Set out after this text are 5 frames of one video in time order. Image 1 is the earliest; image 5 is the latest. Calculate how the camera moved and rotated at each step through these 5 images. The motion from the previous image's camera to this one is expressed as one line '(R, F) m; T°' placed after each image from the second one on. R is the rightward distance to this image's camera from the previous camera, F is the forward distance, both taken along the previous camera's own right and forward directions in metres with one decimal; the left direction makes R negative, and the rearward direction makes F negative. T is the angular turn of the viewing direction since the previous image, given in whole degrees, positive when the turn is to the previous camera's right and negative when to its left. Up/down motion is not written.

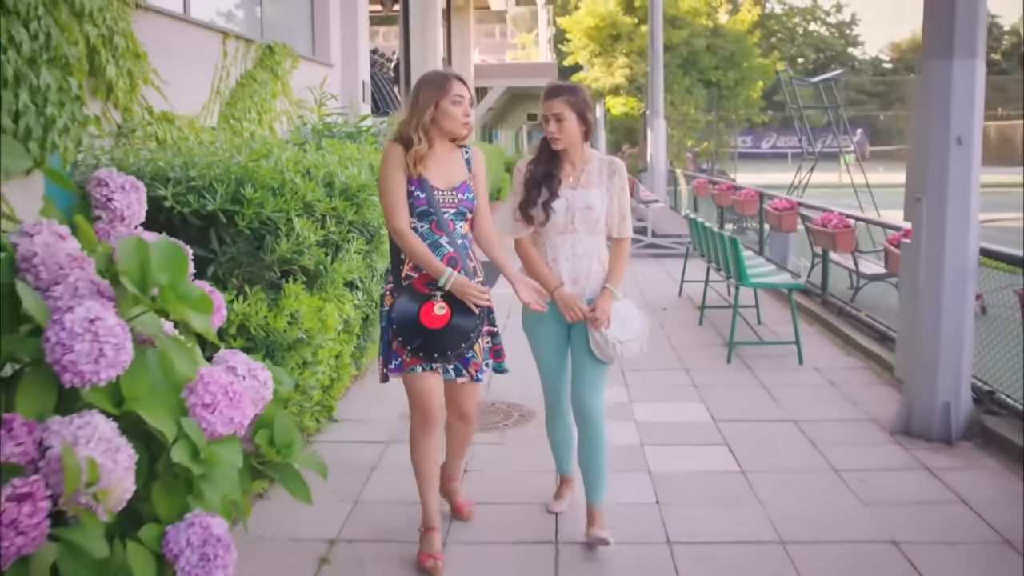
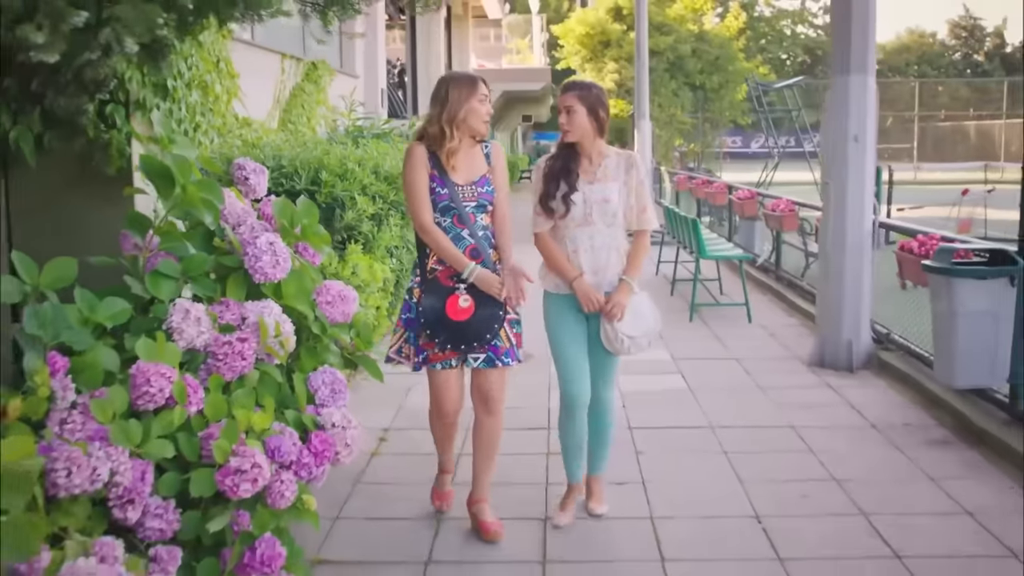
(0.0, -1.5) m; 0°
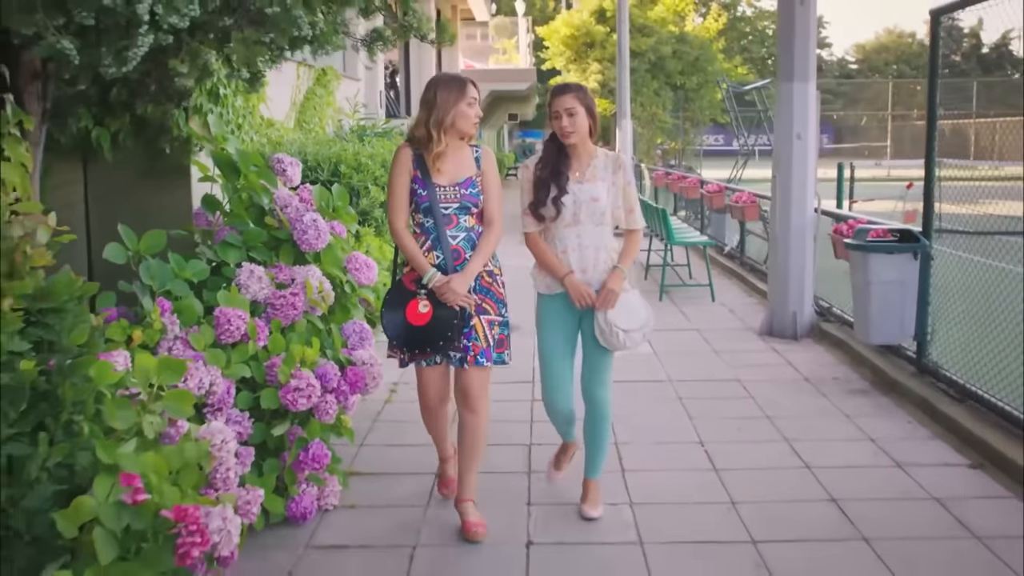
(0.0, -1.0) m; +1°
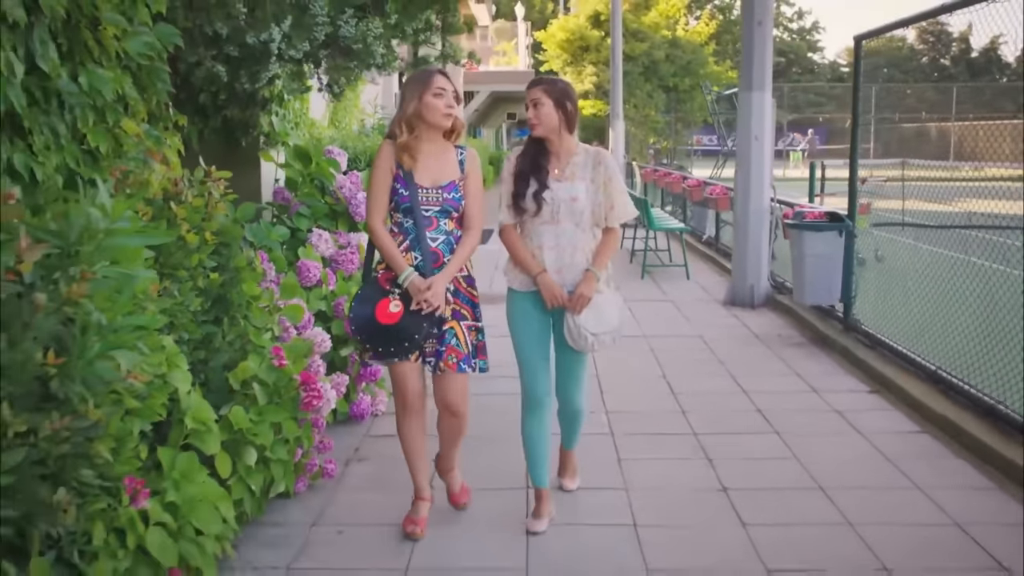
(0.0, -1.4) m; 0°
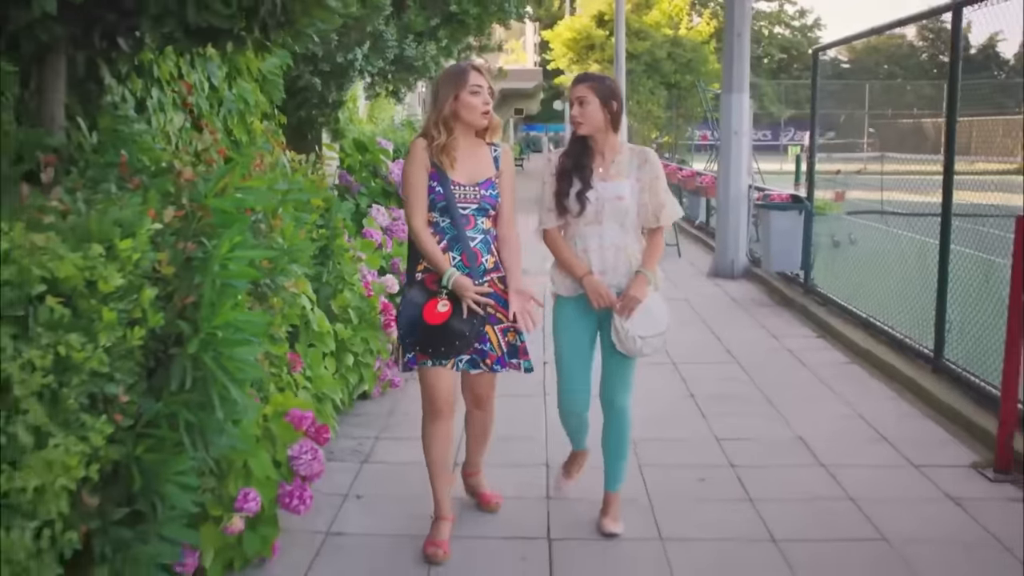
(-0.1, -1.5) m; 0°
